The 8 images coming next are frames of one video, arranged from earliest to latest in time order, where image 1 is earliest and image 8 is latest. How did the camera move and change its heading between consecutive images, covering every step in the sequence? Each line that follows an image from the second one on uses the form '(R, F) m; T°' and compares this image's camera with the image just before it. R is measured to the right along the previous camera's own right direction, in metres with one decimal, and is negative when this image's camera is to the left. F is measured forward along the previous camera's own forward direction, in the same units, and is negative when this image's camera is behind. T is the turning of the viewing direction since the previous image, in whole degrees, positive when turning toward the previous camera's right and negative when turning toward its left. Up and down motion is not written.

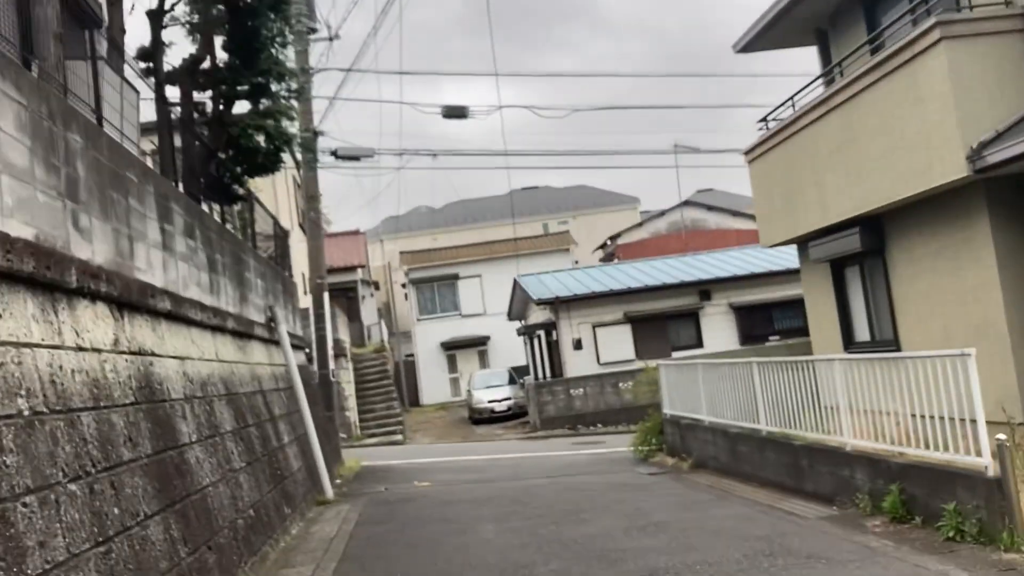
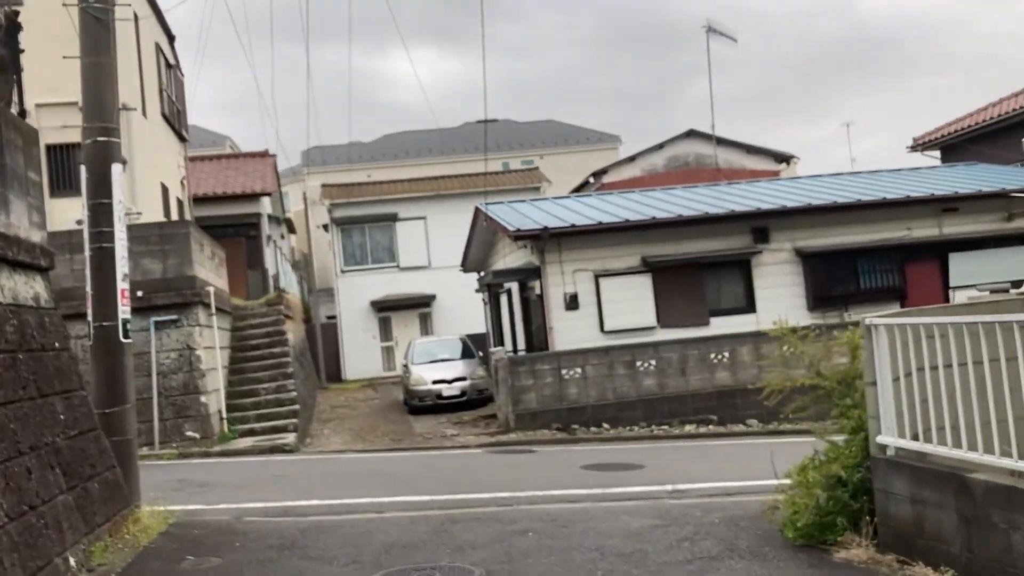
(-0.3, +7.9) m; +4°
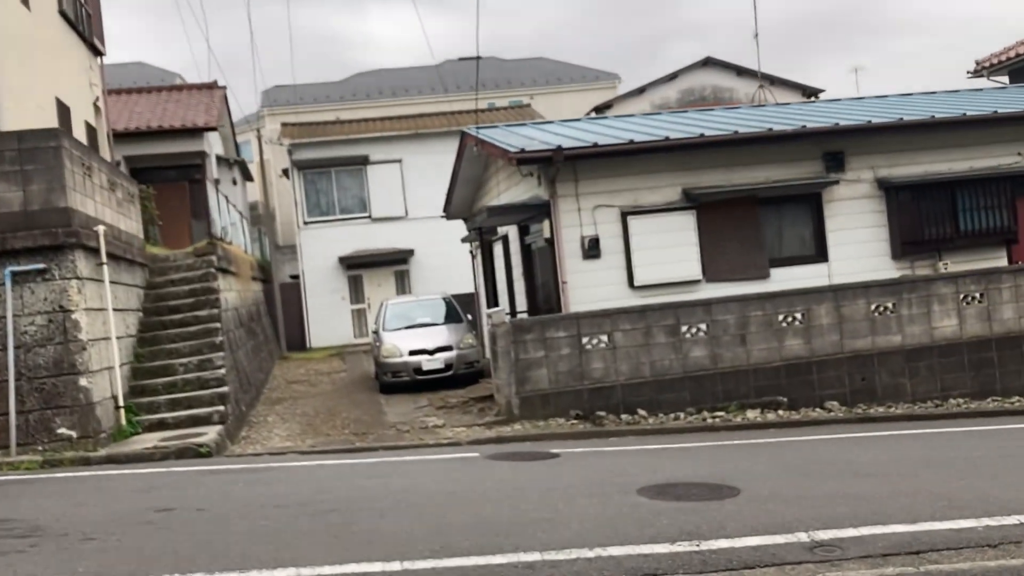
(-0.3, +3.7) m; +1°
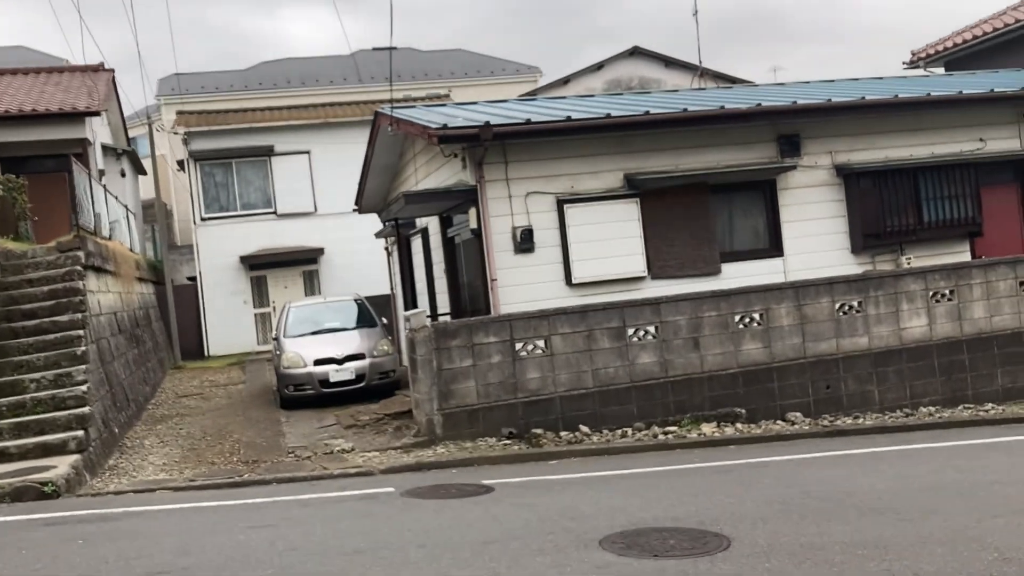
(0.0, +1.5) m; +5°
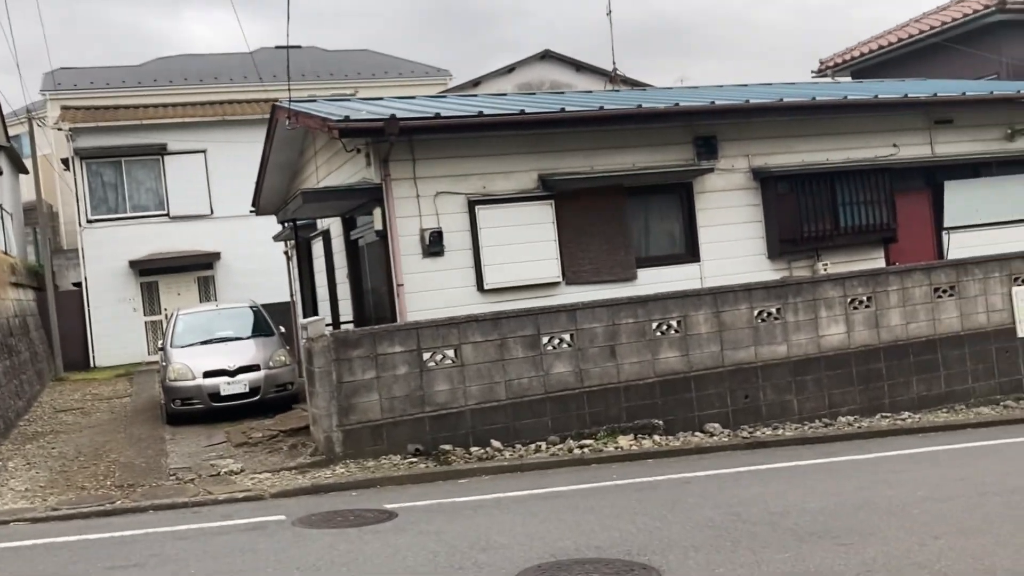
(0.0, +0.6) m; +6°
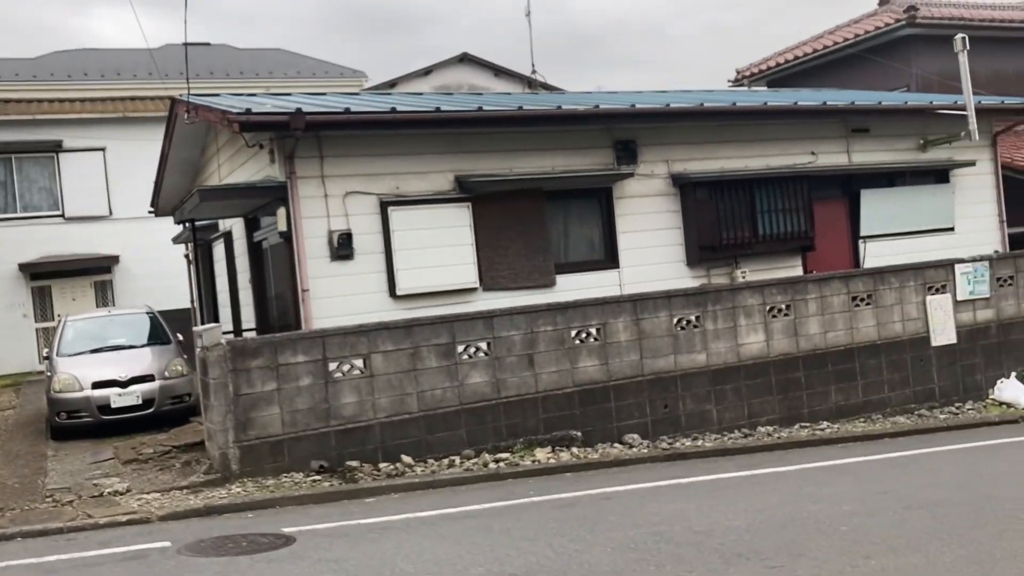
(0.0, +0.4) m; +5°
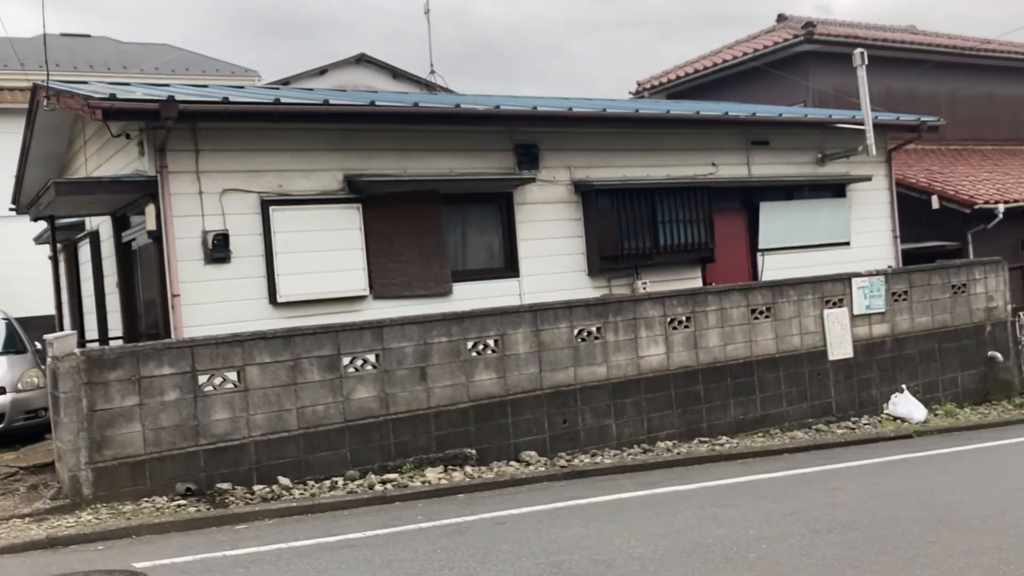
(+0.1, +0.5) m; +6°
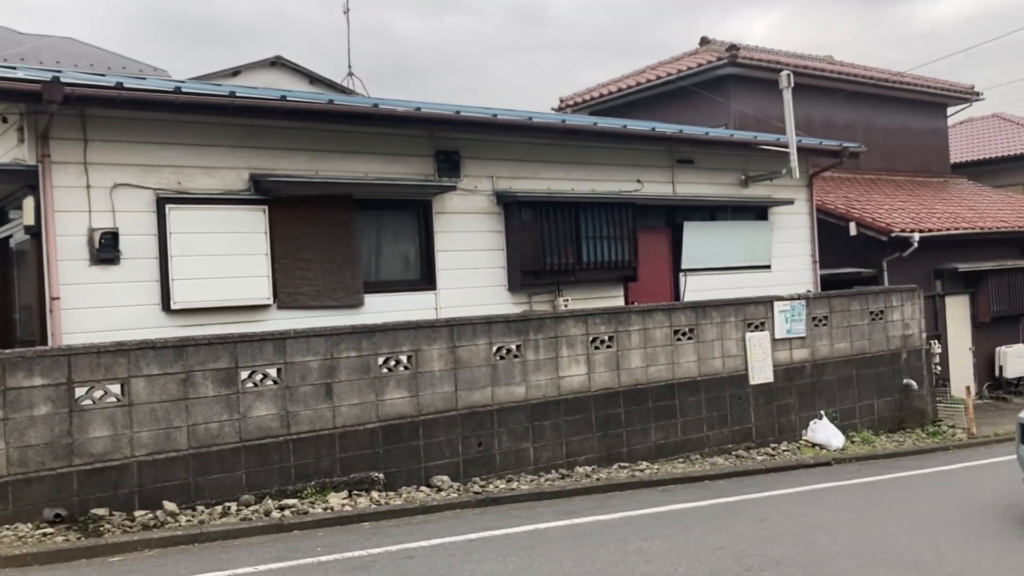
(0.0, +0.5) m; +5°
